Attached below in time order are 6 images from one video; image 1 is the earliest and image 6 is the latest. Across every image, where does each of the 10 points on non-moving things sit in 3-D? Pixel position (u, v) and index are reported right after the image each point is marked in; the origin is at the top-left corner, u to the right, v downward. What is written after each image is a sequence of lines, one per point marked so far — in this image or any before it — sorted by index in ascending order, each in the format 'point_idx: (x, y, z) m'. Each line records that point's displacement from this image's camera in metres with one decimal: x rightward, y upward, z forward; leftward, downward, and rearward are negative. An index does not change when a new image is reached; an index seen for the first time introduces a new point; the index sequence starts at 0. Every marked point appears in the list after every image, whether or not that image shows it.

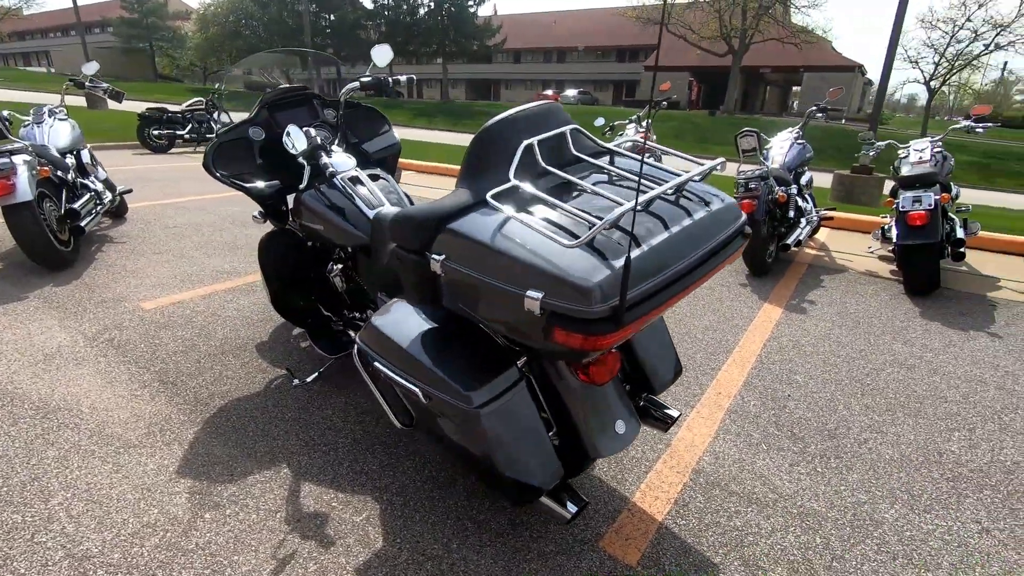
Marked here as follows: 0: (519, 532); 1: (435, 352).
0: (0.0, -1.0, +2.2) m
1: (-0.3, -0.2, +1.9) m
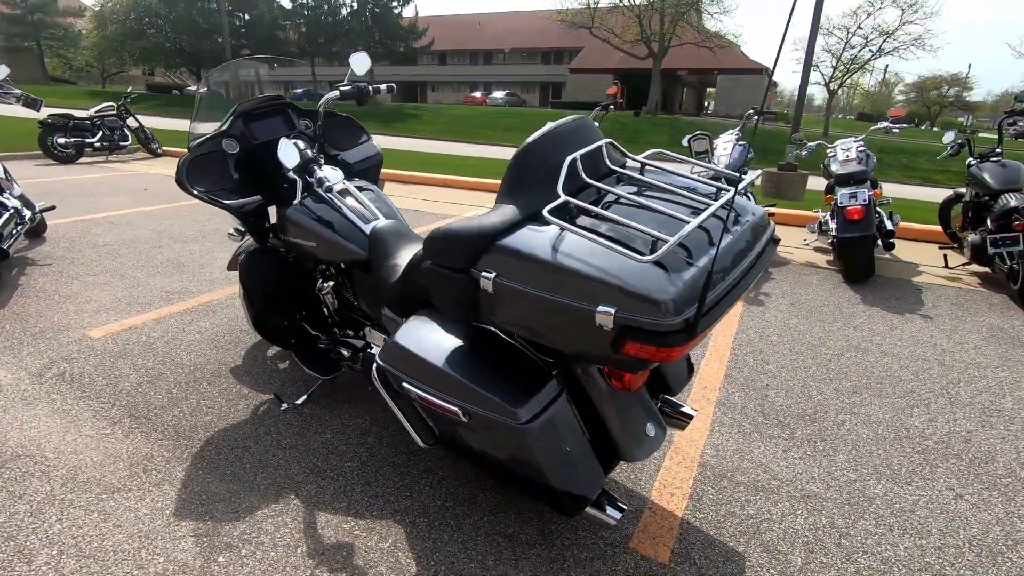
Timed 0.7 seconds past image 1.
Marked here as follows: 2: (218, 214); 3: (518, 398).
0: (+0.2, -1.0, +2.2) m
1: (-0.1, -0.3, +1.9) m
2: (-4.1, +1.0, +7.5) m
3: (+0.1, -0.4, +1.8) m
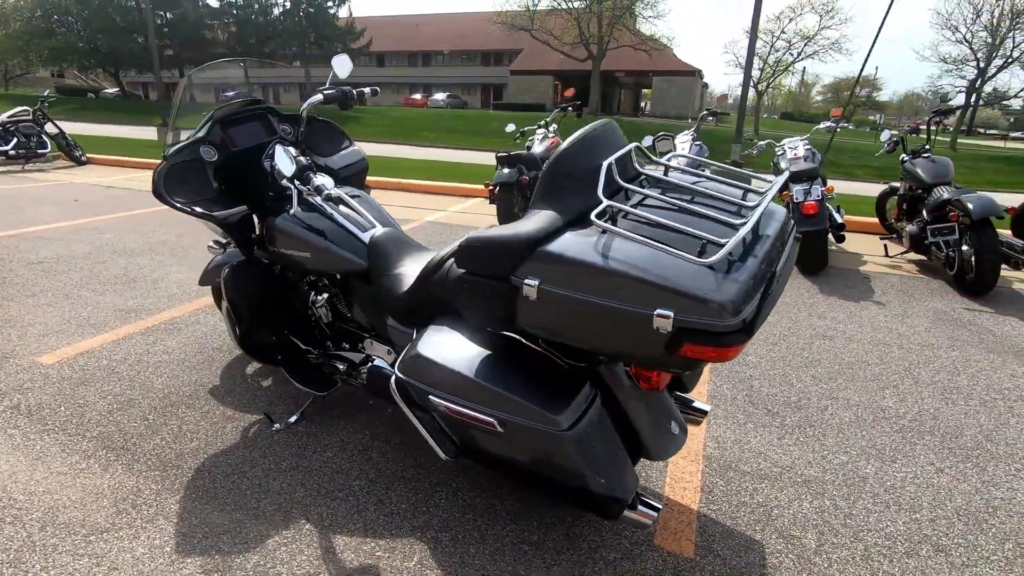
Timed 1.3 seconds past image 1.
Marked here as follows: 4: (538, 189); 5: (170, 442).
0: (+0.3, -1.0, +2.2) m
1: (0.0, -0.3, +1.9) m
2: (-4.6, +0.8, +7.0) m
3: (+0.2, -0.4, +1.8) m
4: (+0.1, +0.3, +1.7) m
5: (-1.7, -0.8, +2.7) m
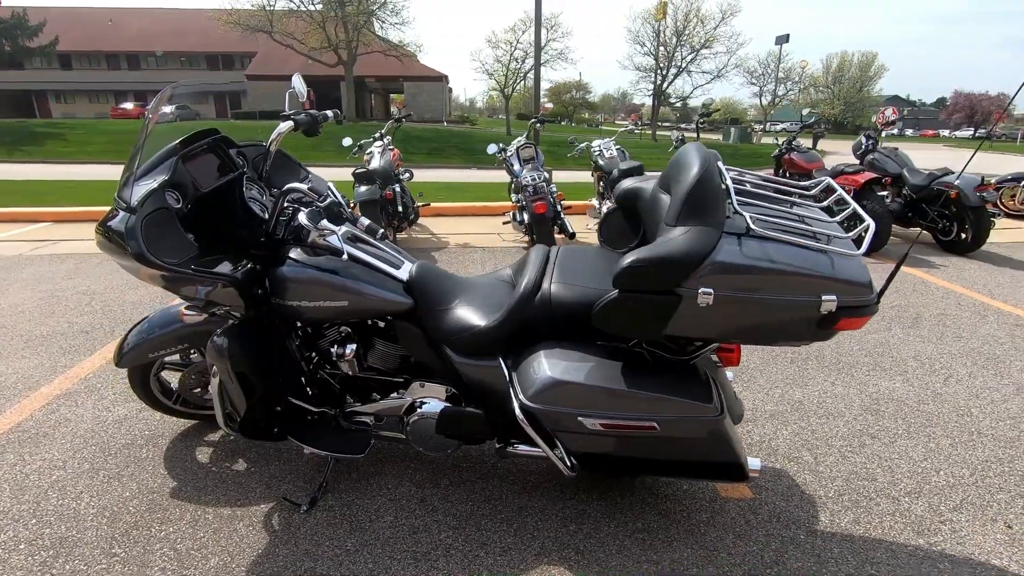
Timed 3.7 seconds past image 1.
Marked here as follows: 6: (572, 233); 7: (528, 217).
0: (+0.7, -1.0, +2.4) m
1: (+0.5, -0.4, +2.0) m
2: (-5.9, -0.1, +4.9) m
3: (+0.7, -0.4, +2.0) m
4: (+0.6, +0.3, +1.9) m
5: (-1.3, -1.1, +2.1) m
6: (+0.7, +0.6, +6.3) m
7: (+0.2, +0.8, +6.2) m
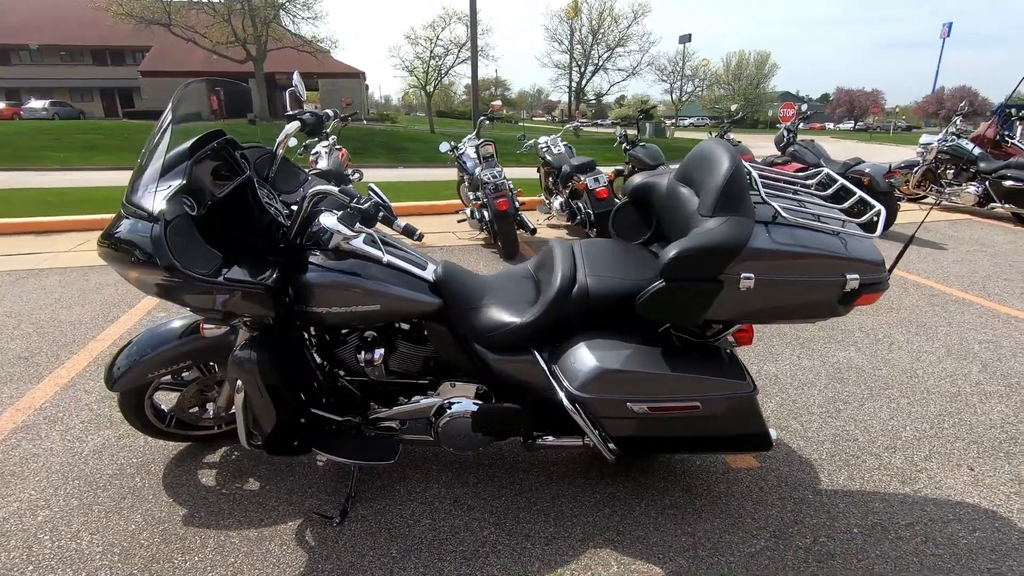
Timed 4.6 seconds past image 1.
0: (+0.9, -1.0, +2.6) m
1: (+0.7, -0.3, +2.1) m
2: (-6.0, -0.4, +4.1) m
3: (+0.9, -0.3, +2.2) m
4: (+0.7, +0.3, +2.0) m
5: (-1.1, -1.2, +2.0) m
6: (+0.2, +0.7, +6.4) m
7: (-0.3, +0.8, +6.2) m
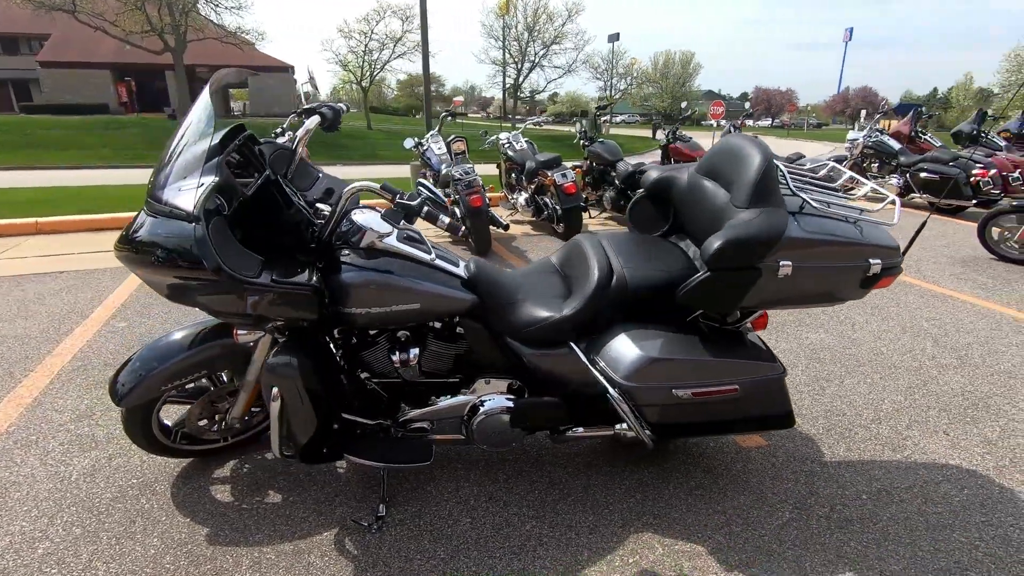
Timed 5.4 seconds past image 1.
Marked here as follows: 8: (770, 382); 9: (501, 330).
0: (+1.0, -0.9, +2.7) m
1: (+0.8, -0.3, +2.2) m
2: (-6.0, -0.6, +3.4) m
3: (+1.0, -0.3, +2.3) m
4: (+0.9, +0.4, +2.1) m
5: (-0.9, -1.2, +1.9) m
6: (-0.1, +0.7, +6.4) m
7: (-0.6, +0.9, +6.1) m
8: (+1.1, -0.4, +2.3) m
9: (0.0, -0.2, +2.3) m
